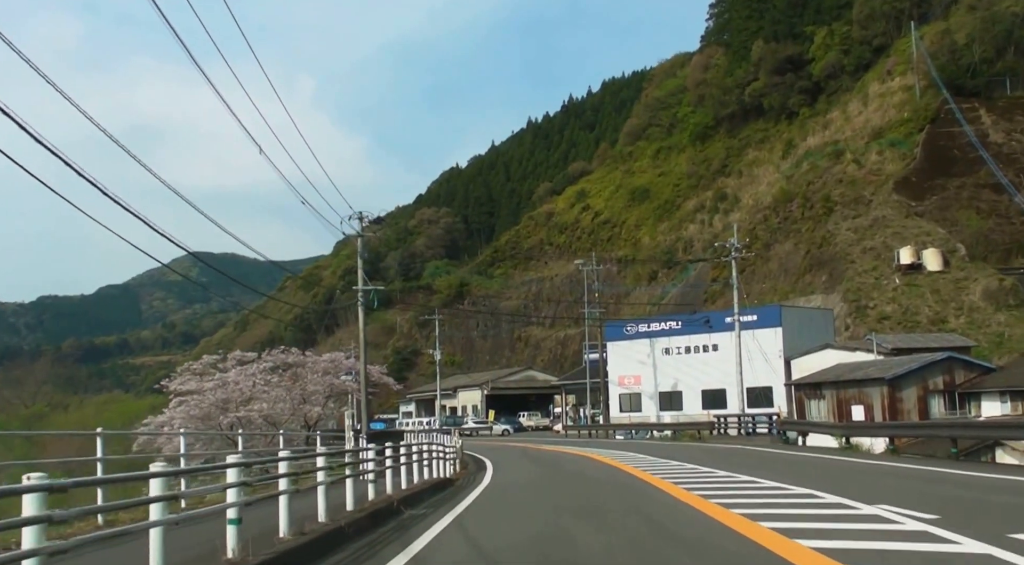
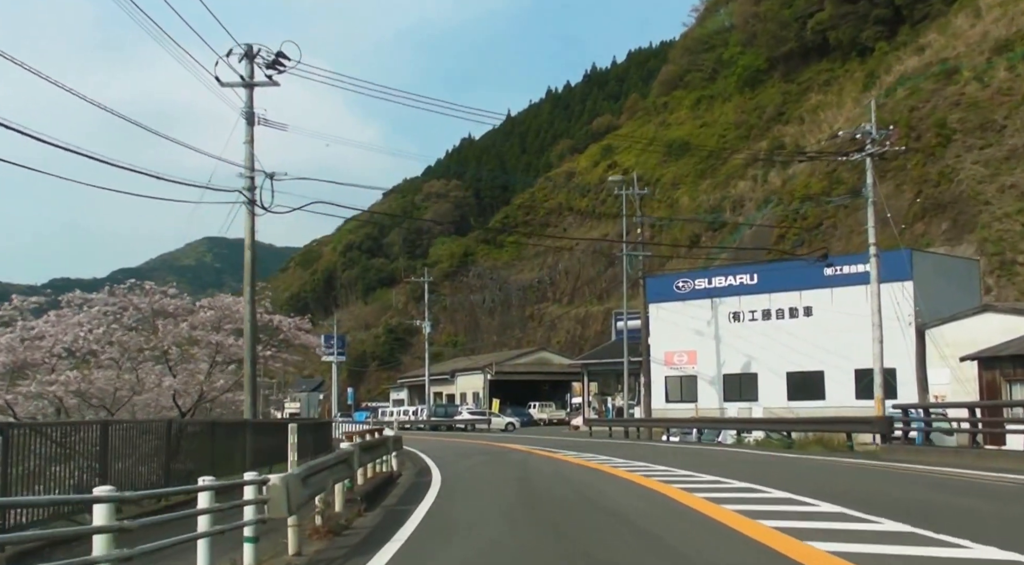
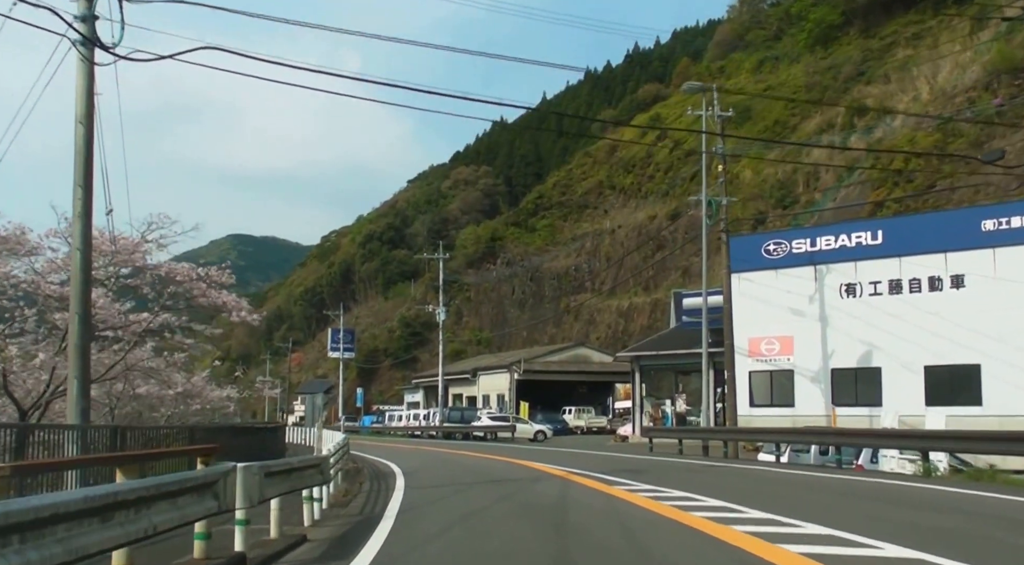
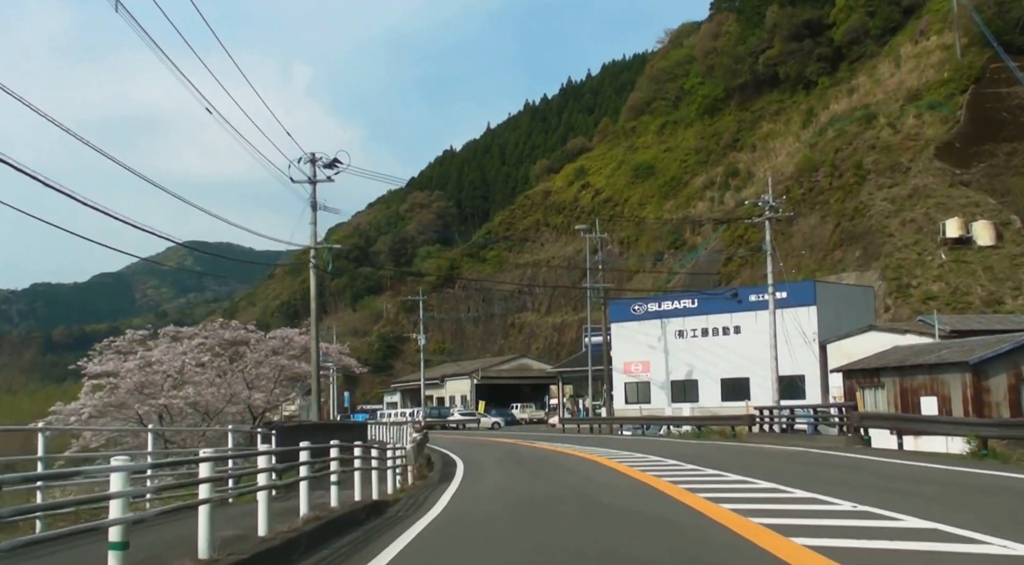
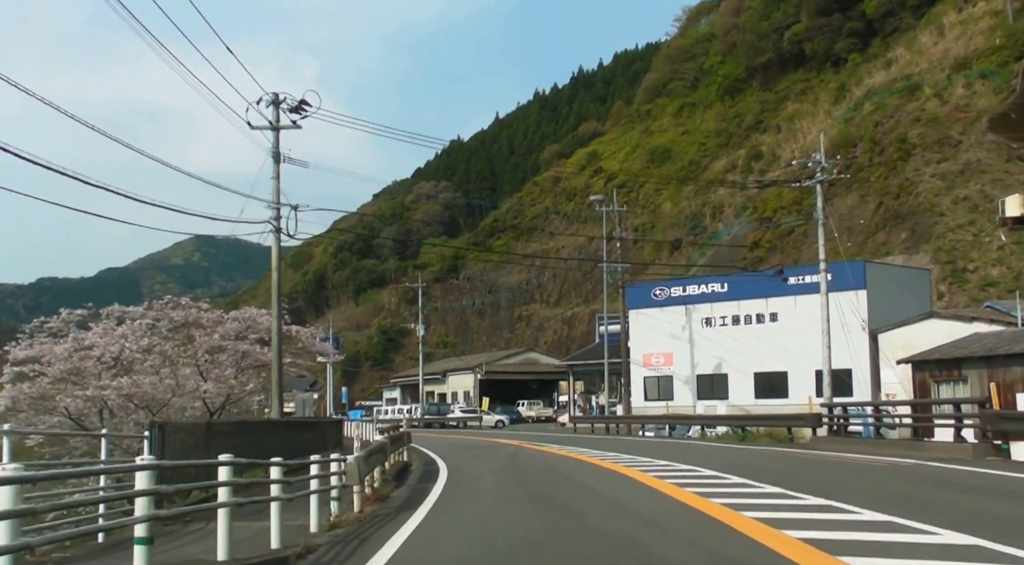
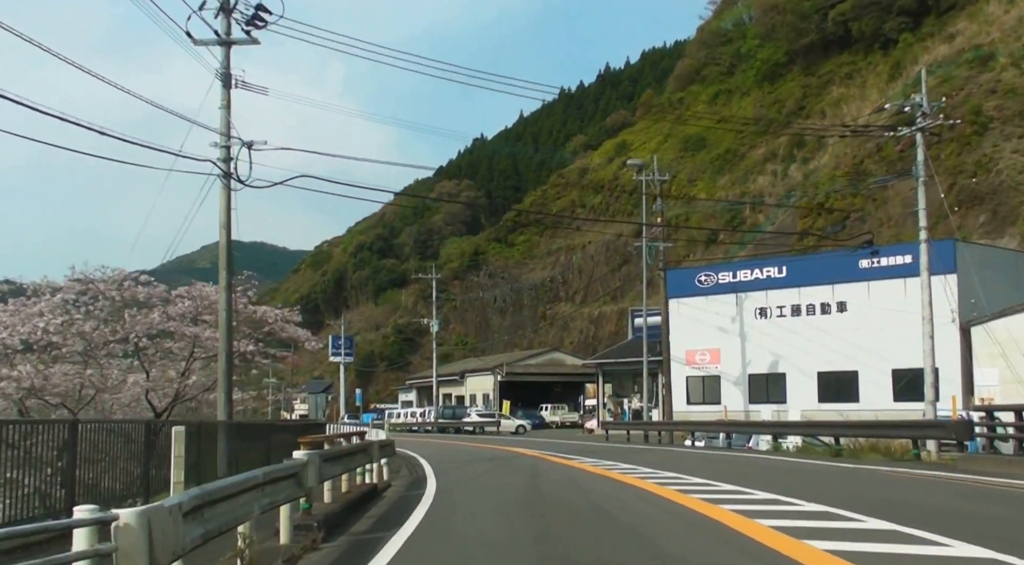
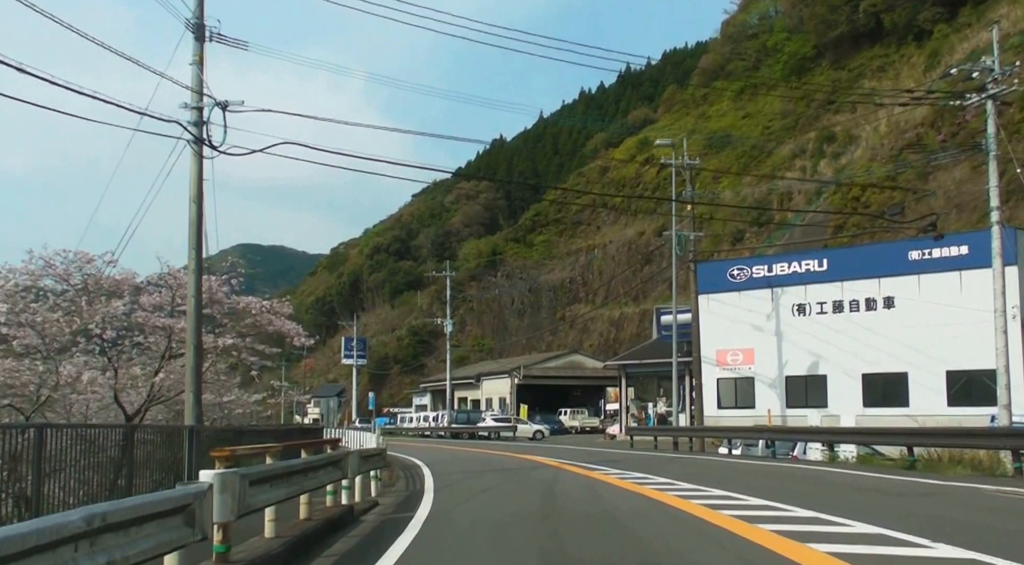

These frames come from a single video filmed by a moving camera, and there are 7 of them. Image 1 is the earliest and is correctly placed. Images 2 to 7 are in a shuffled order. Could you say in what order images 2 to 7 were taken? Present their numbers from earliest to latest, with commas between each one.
4, 5, 2, 6, 7, 3
